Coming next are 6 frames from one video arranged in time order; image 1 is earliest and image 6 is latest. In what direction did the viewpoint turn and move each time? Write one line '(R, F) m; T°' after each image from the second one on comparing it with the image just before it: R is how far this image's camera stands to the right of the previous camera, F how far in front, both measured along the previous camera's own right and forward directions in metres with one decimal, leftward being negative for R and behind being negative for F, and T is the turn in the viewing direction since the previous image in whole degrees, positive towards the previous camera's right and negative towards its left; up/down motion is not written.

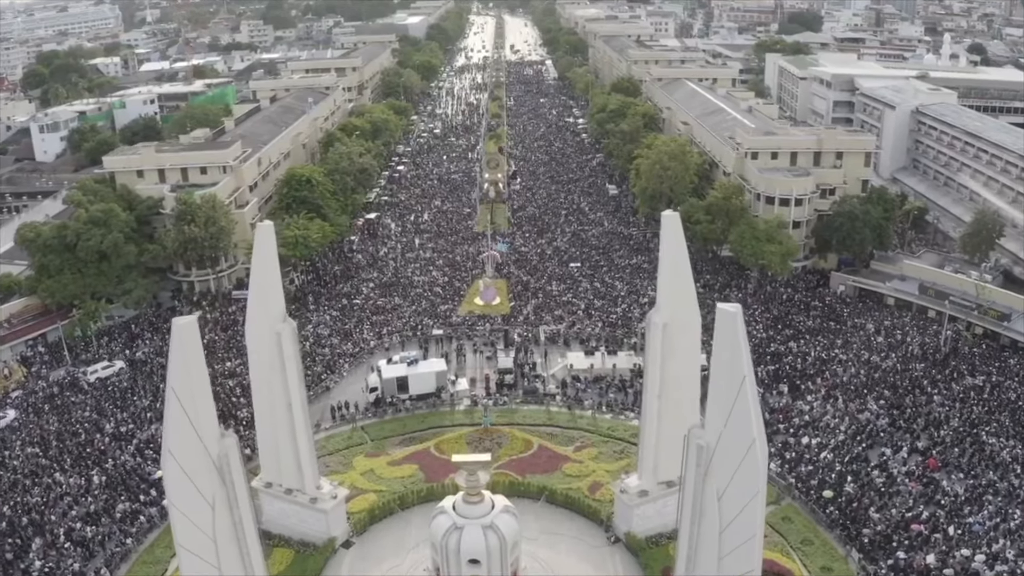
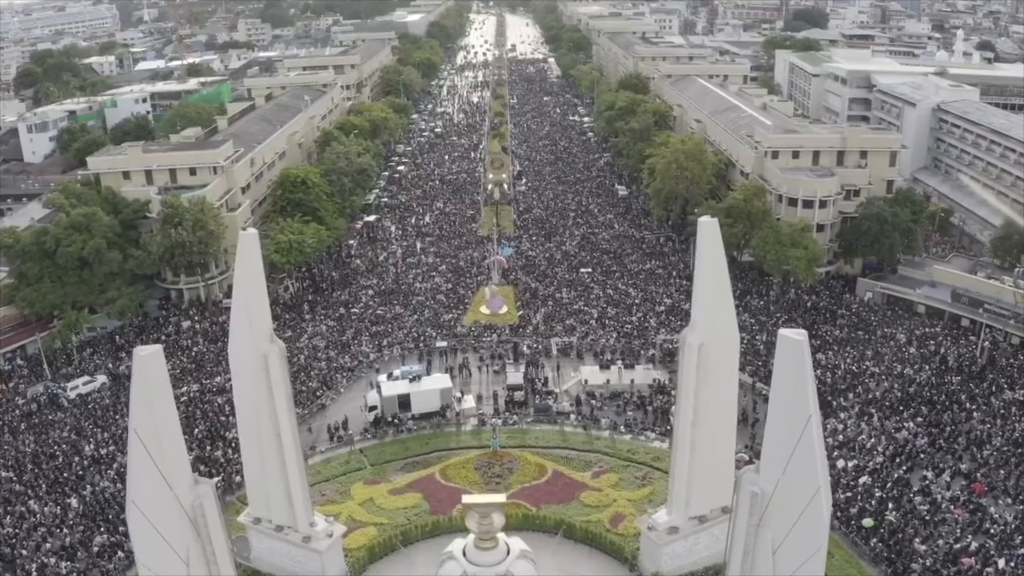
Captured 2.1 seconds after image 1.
(-0.4, +2.5) m; 0°
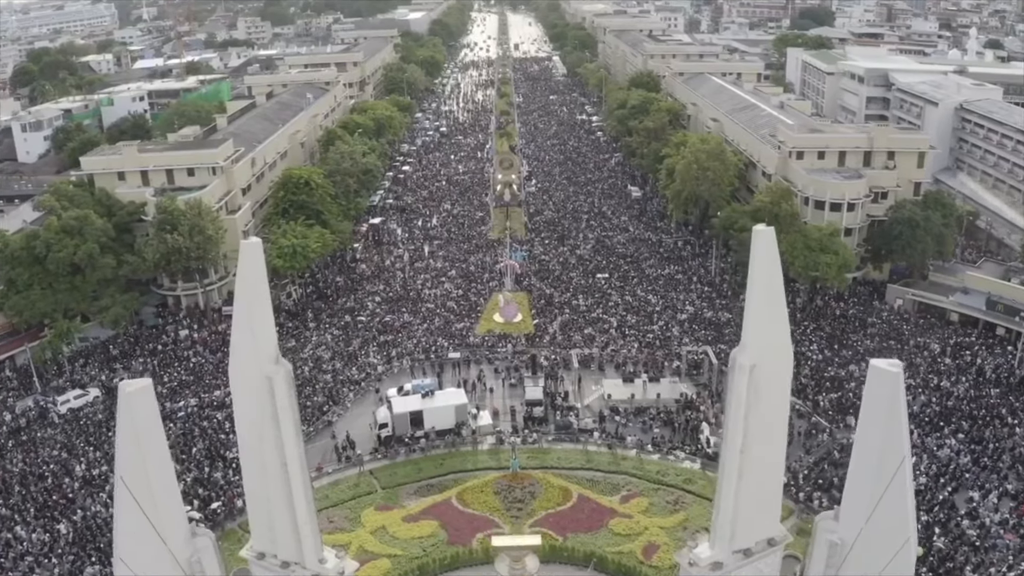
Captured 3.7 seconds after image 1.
(-0.7, +2.0) m; 0°
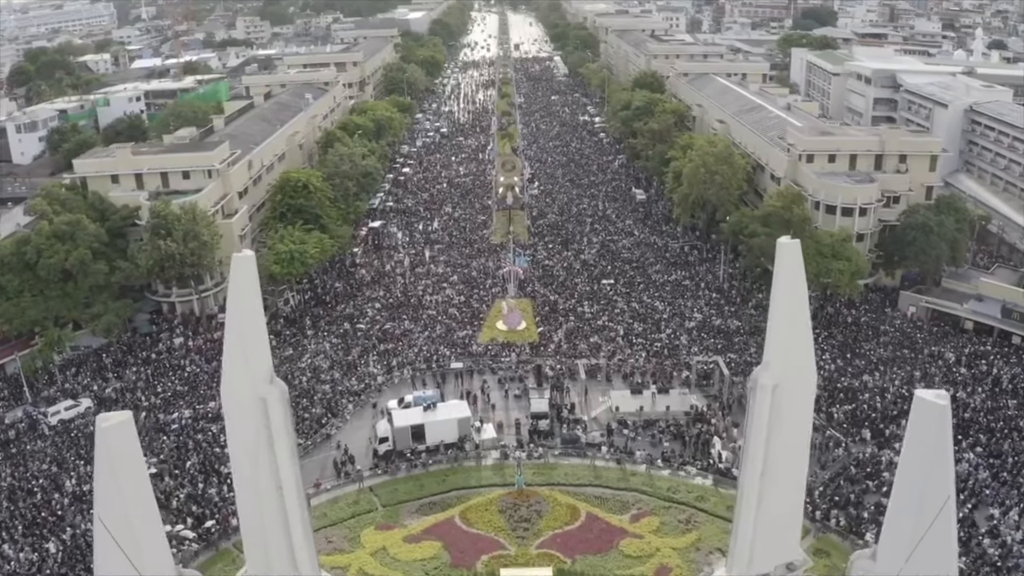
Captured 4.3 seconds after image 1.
(-0.2, +1.0) m; 0°
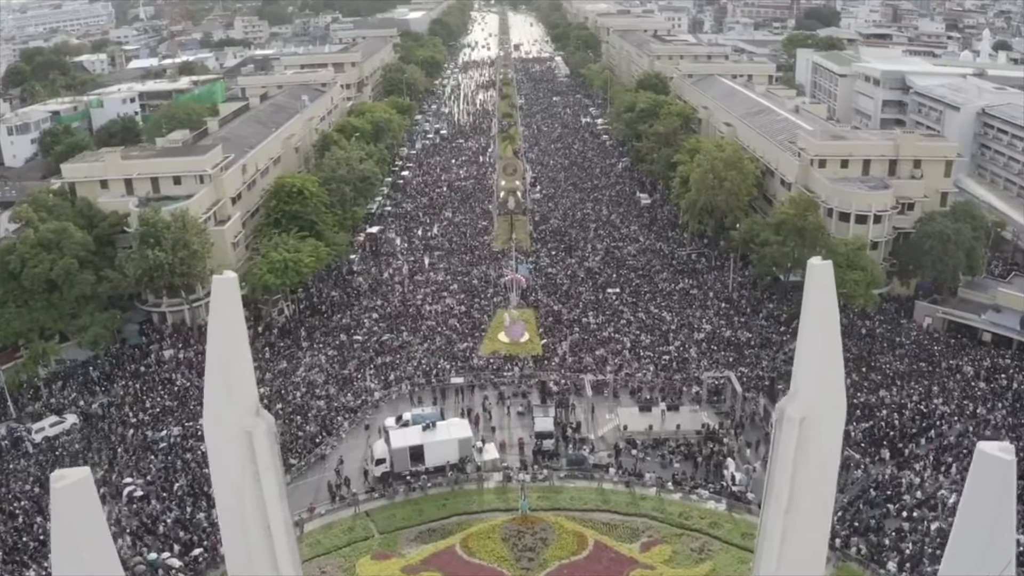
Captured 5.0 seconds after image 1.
(-0.1, +1.3) m; 0°
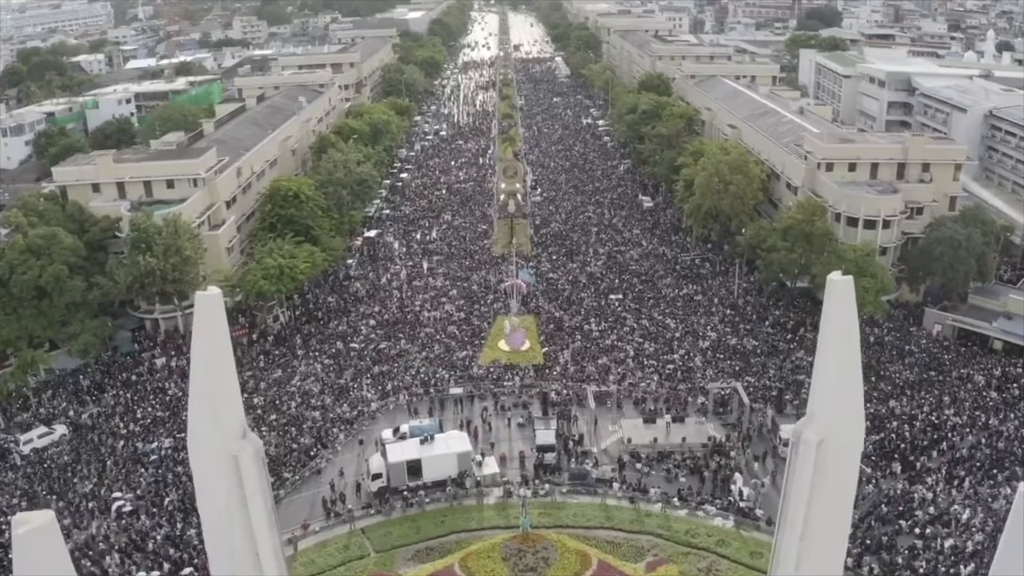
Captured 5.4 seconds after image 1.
(0.0, +0.8) m; 0°
